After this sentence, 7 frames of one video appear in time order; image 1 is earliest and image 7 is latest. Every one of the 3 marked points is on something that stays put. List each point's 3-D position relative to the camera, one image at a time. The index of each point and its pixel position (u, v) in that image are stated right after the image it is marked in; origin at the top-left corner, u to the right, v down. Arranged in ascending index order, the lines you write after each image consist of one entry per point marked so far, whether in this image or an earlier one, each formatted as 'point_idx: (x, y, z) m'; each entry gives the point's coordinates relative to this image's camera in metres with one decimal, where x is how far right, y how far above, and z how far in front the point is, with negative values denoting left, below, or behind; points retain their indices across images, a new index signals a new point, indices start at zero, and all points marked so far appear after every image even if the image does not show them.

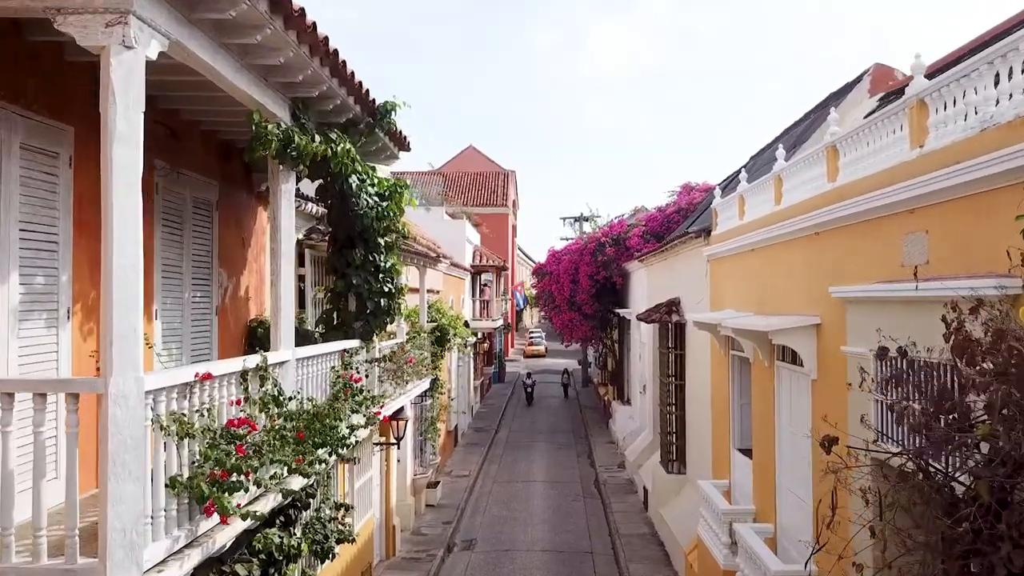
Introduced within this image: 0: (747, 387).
0: (+3.2, -1.4, +9.5) m
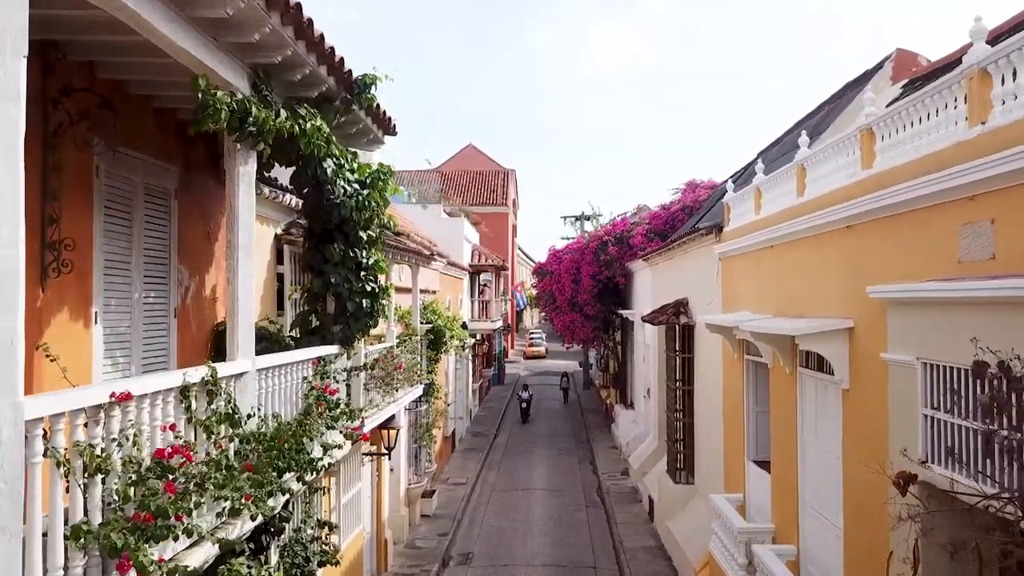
0: (+3.2, -1.4, +8.9) m
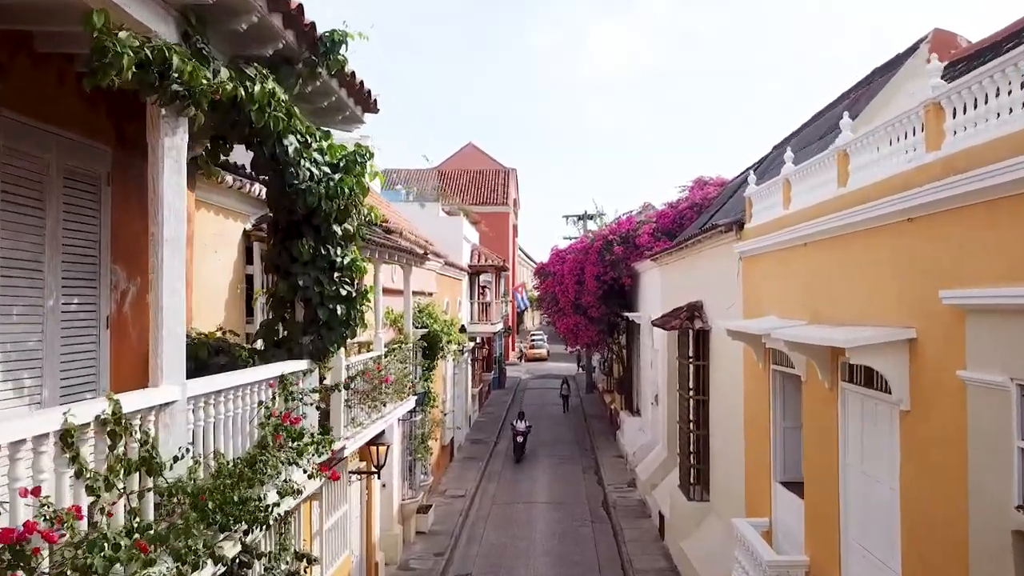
0: (+3.2, -1.4, +8.0) m
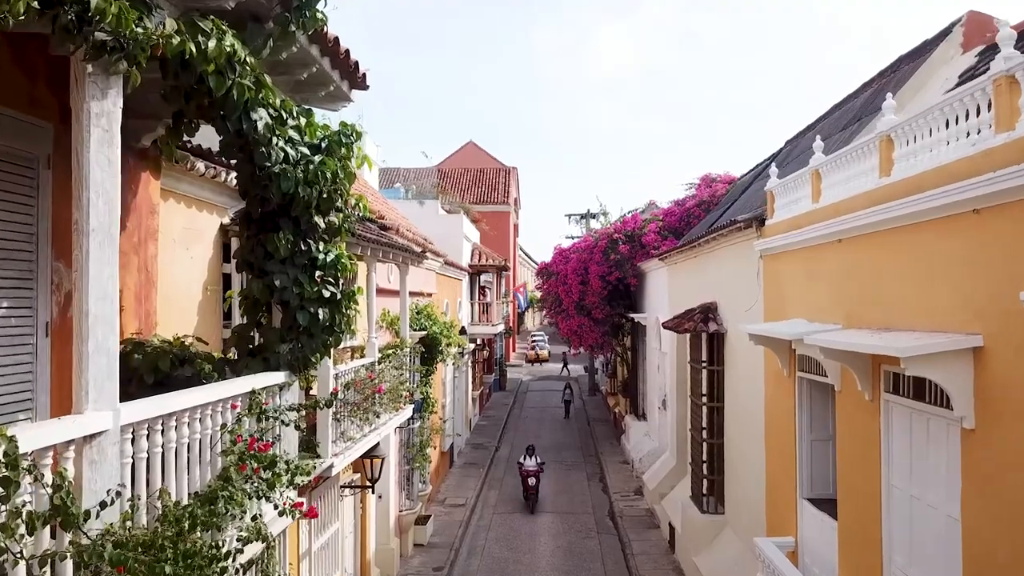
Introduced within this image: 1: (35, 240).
0: (+3.3, -1.4, +7.4) m
1: (-2.4, +0.2, +3.5) m
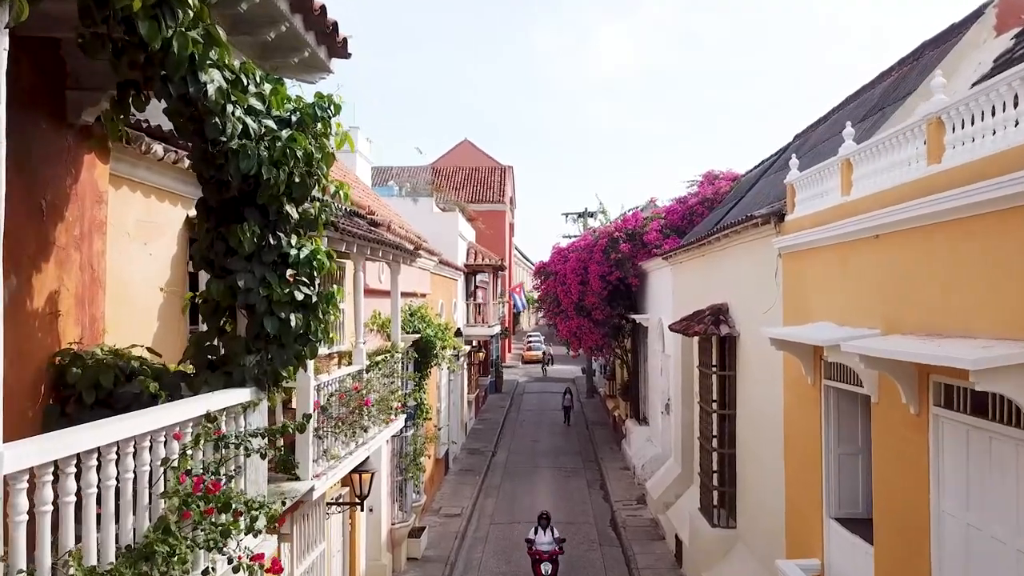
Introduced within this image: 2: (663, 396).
0: (+3.3, -1.4, +6.8) m
1: (-2.4, +0.2, +2.8) m
2: (+3.3, -2.4, +15.2) m
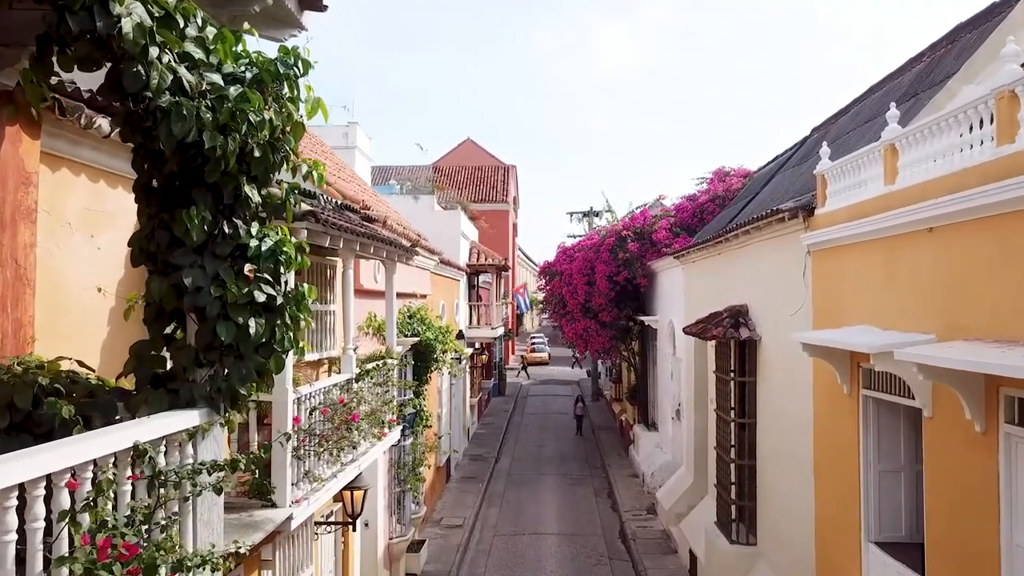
0: (+3.4, -1.4, +6.1) m
1: (-2.4, +0.2, +2.2) m
2: (+3.4, -2.4, +14.5) m
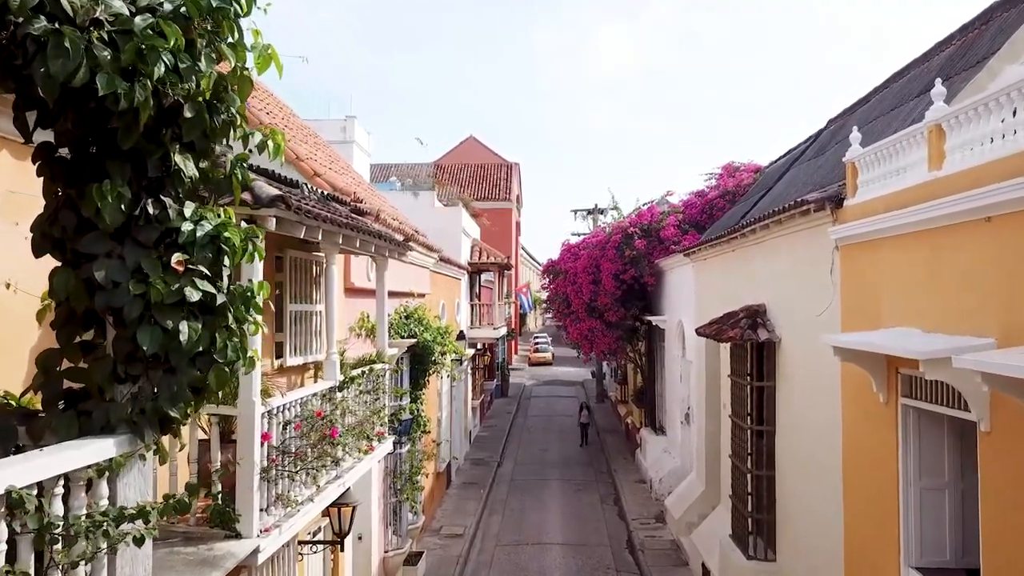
0: (+3.4, -1.4, +5.5) m
1: (-2.4, +0.3, +1.6) m
2: (+3.5, -2.4, +13.9) m
